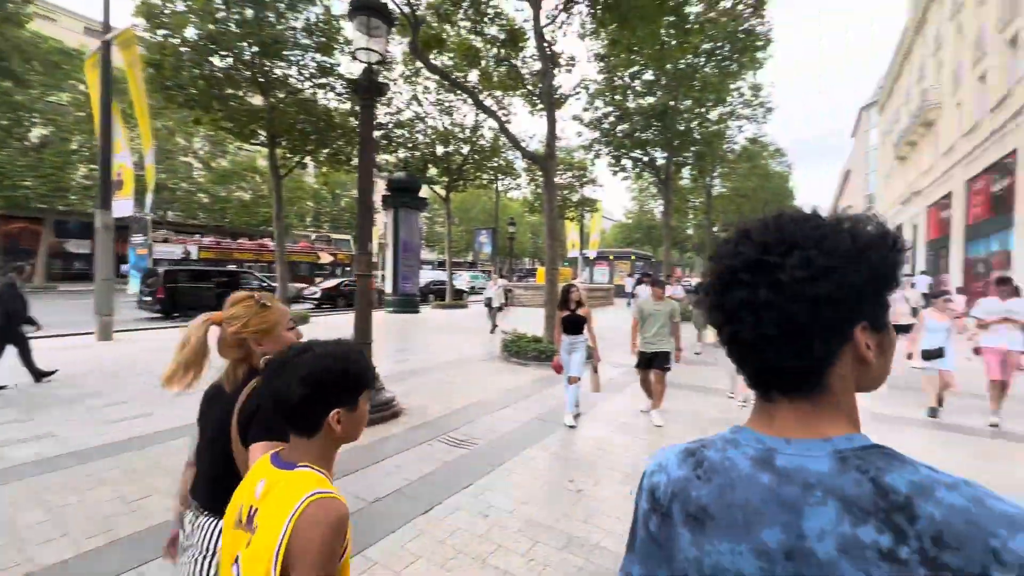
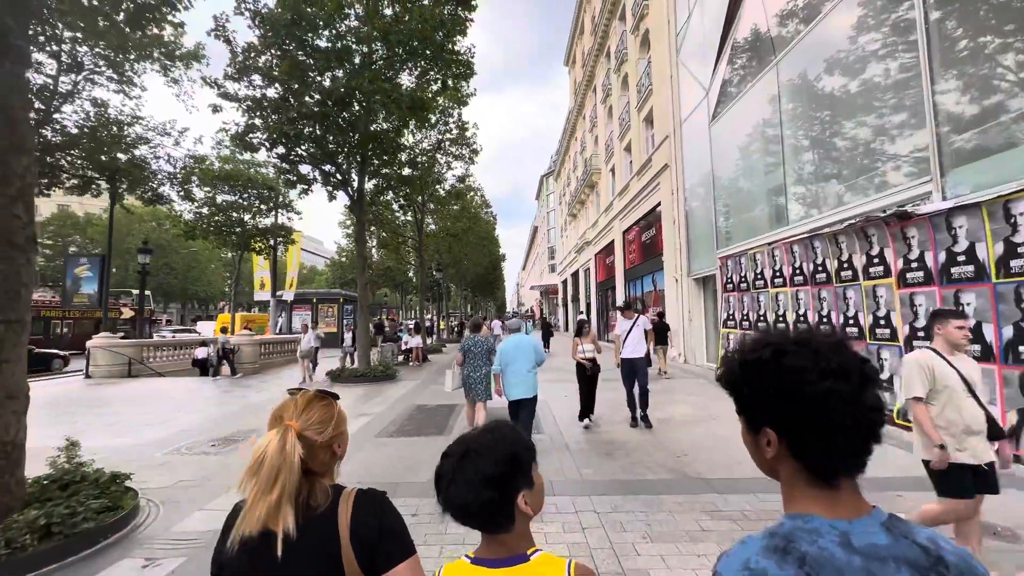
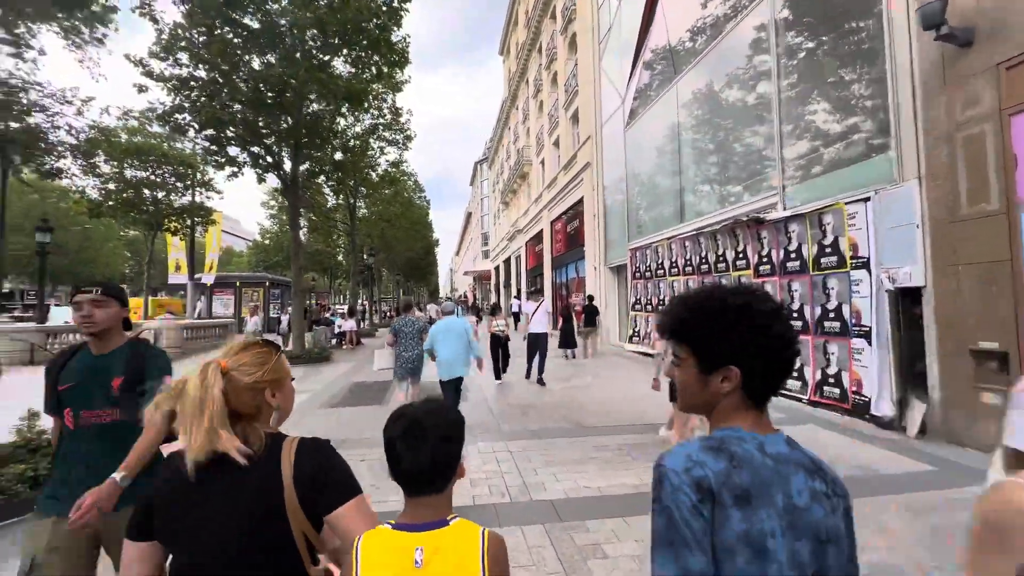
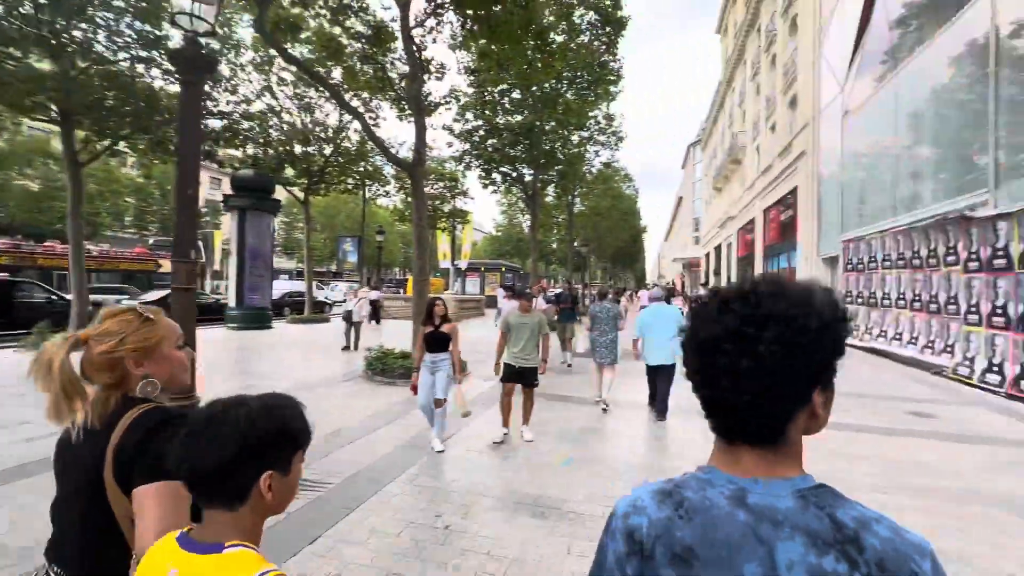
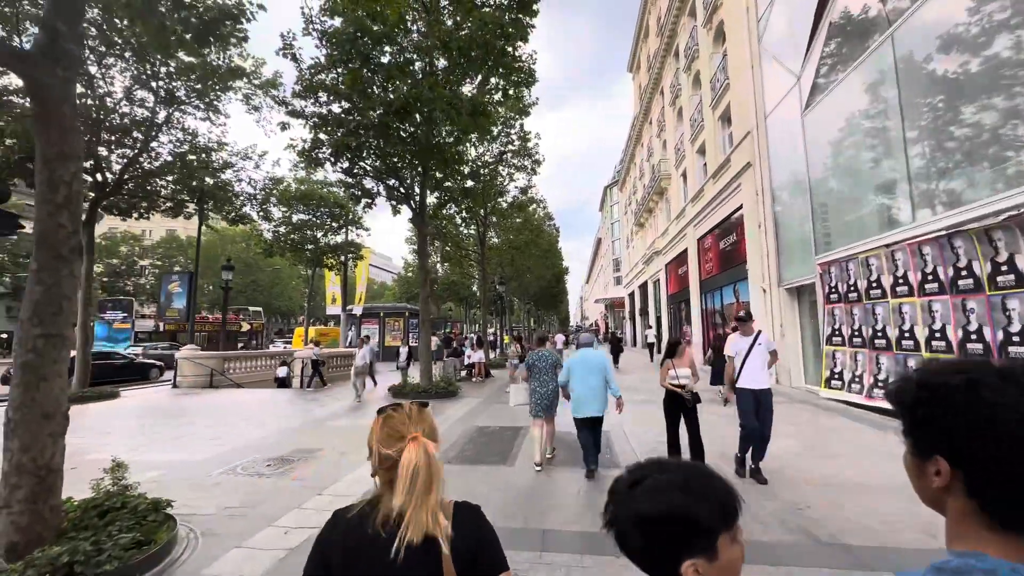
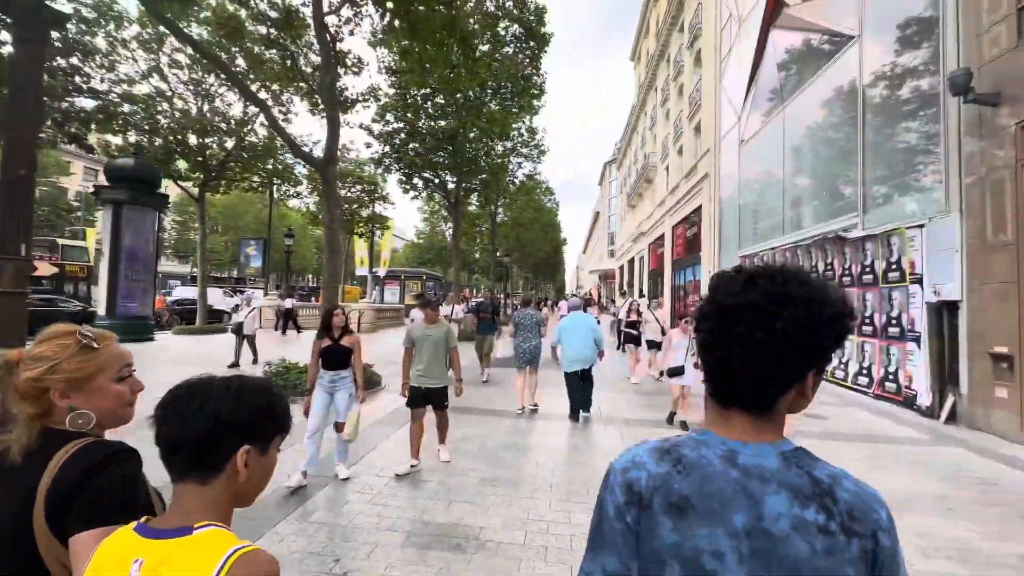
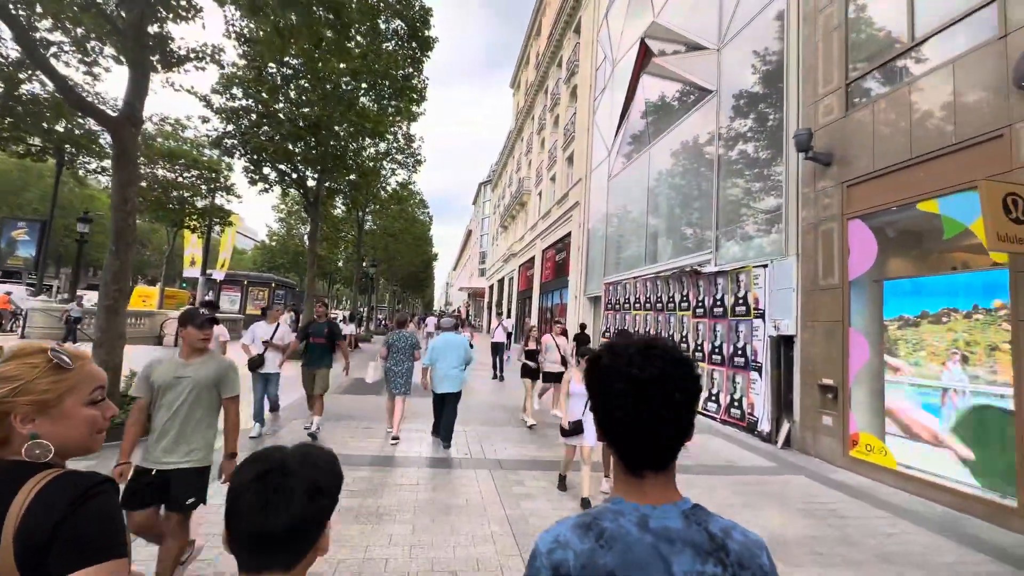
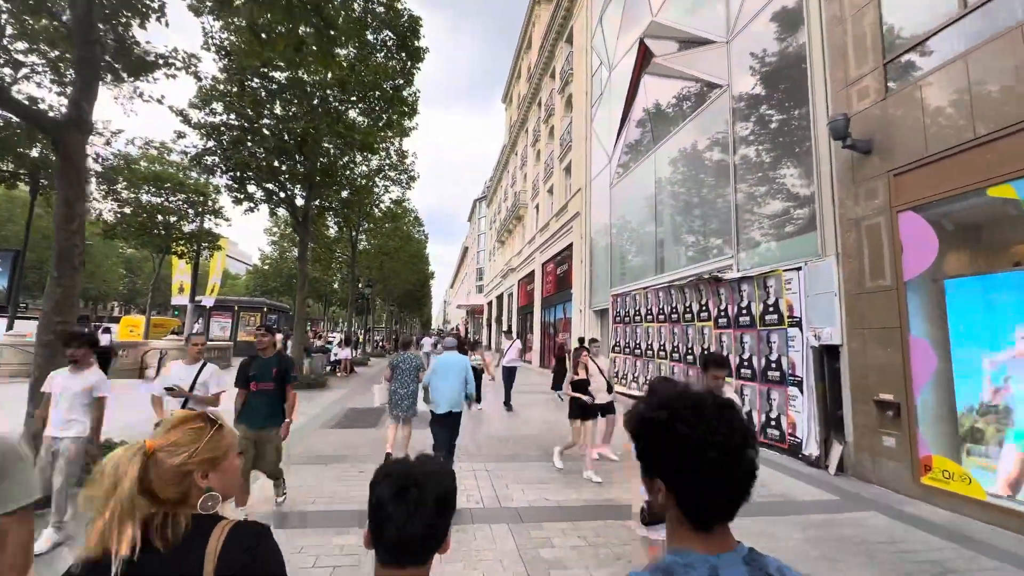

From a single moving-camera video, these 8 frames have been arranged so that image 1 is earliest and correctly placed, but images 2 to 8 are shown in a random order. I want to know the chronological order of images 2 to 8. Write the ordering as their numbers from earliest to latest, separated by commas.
4, 6, 7, 8, 3, 2, 5
